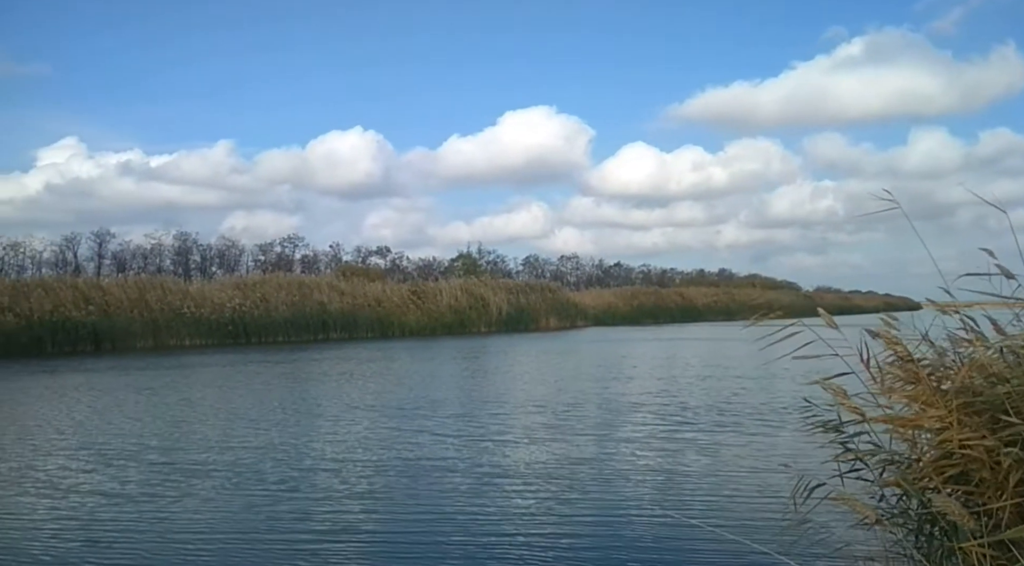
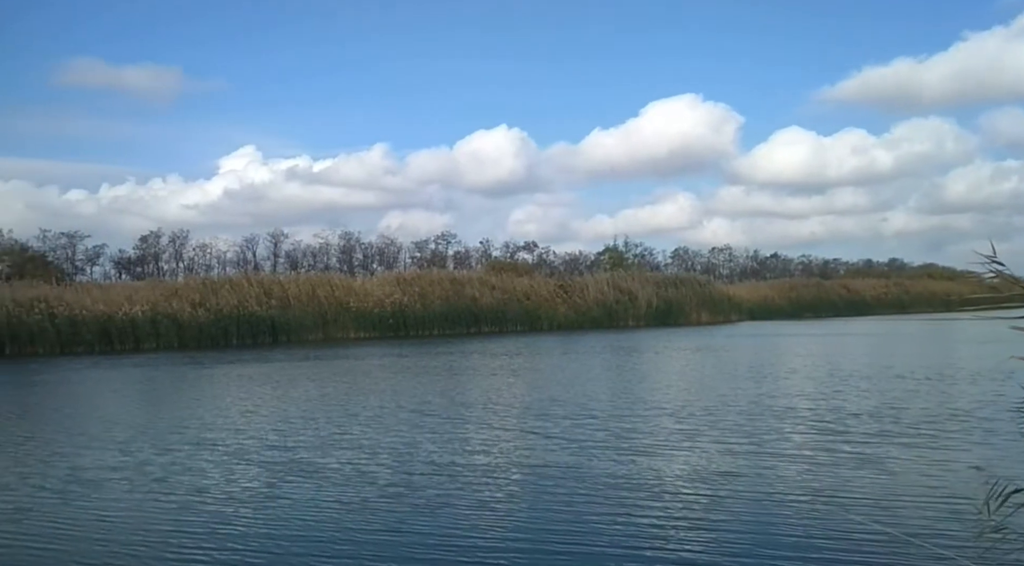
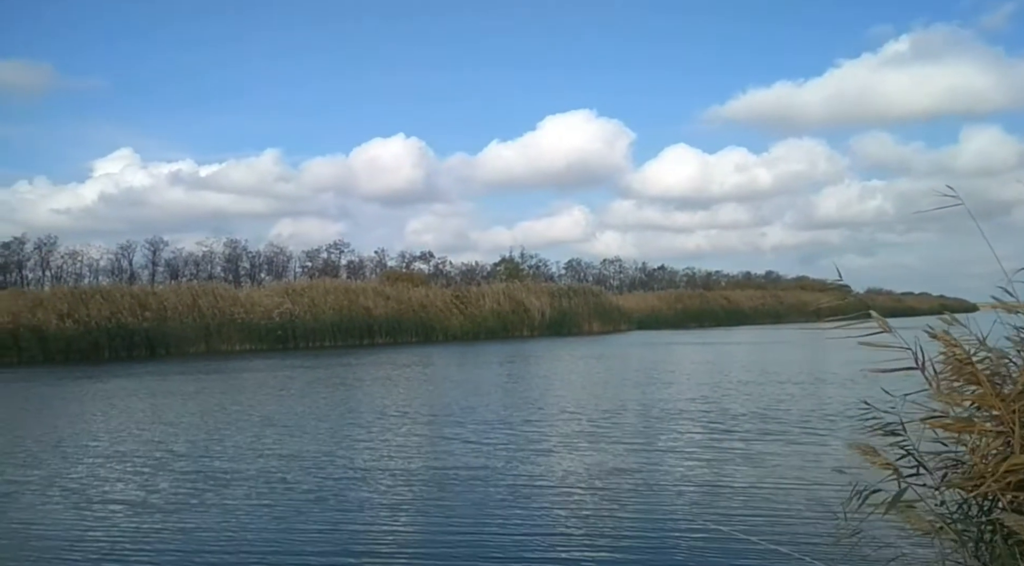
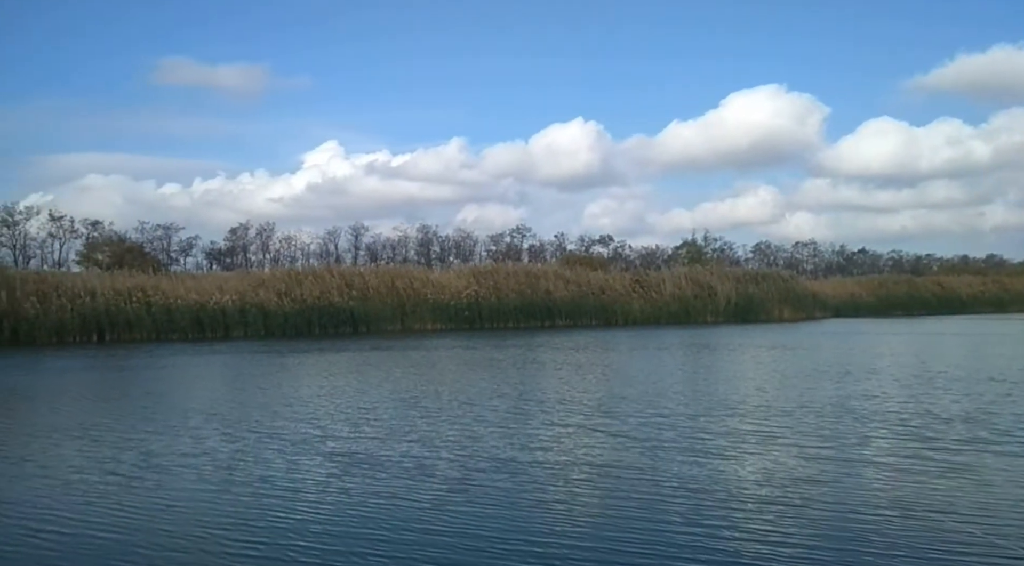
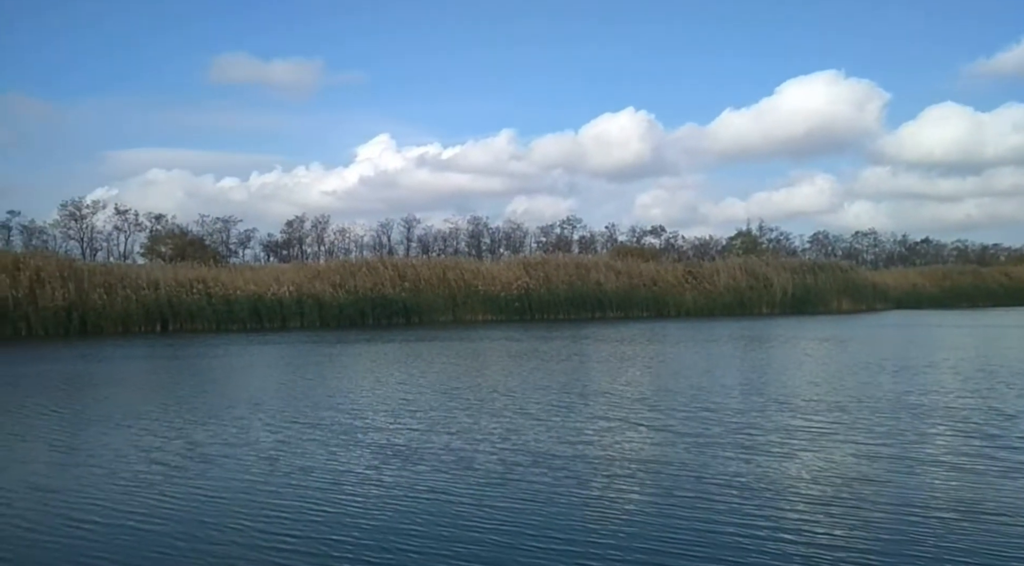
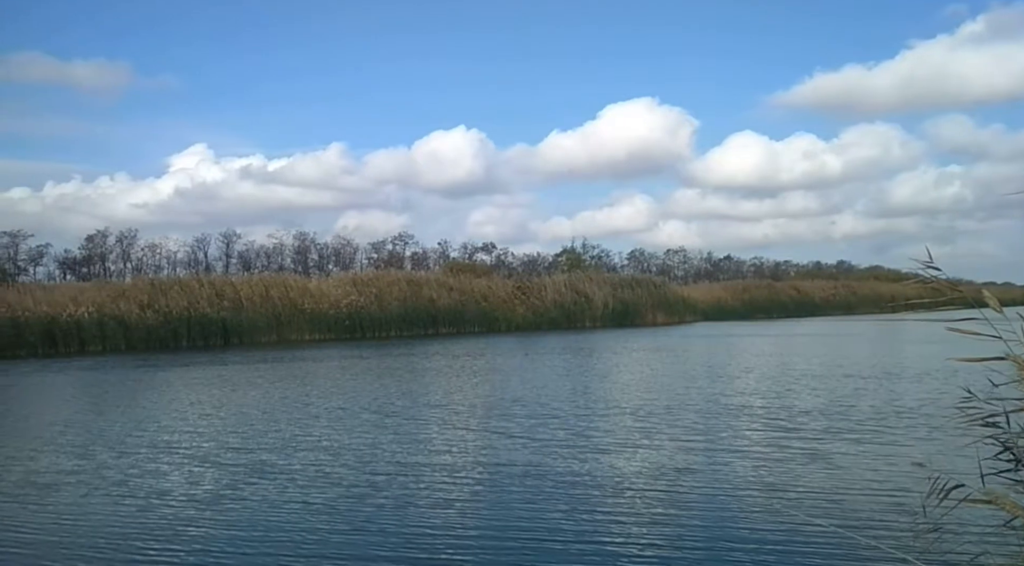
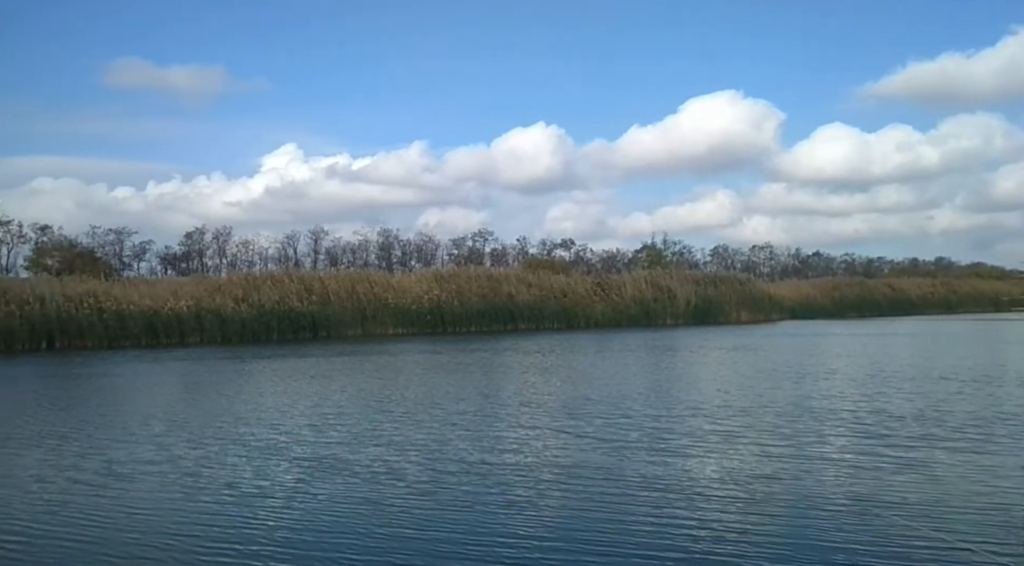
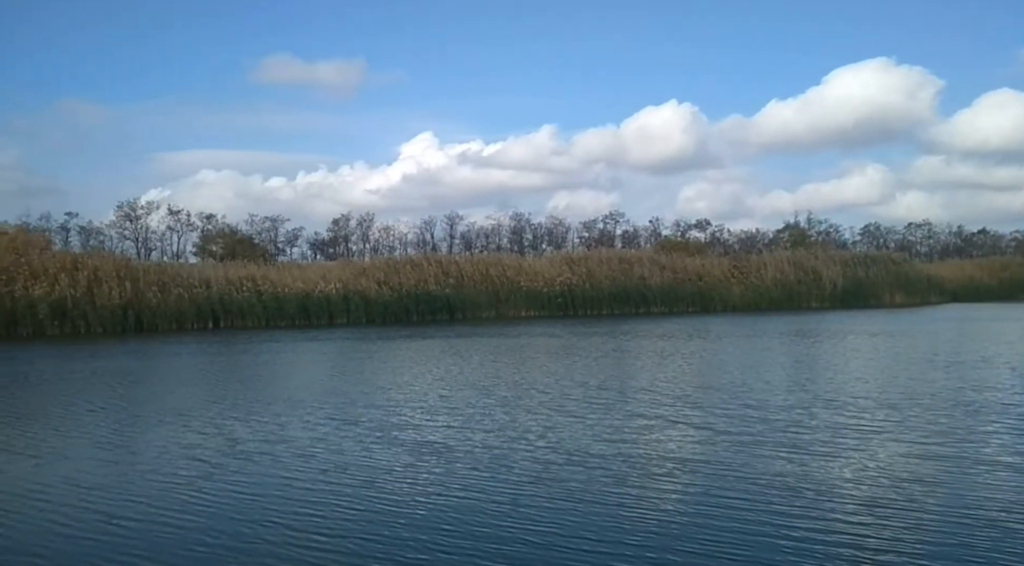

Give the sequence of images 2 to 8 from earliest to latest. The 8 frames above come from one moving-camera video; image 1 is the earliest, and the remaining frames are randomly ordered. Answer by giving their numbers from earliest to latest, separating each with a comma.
3, 6, 2, 7, 4, 5, 8
